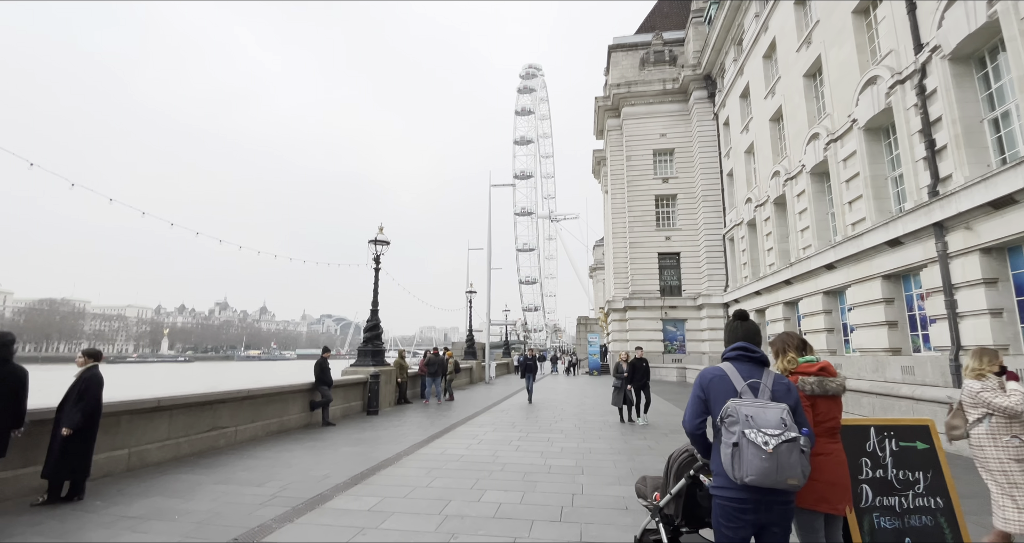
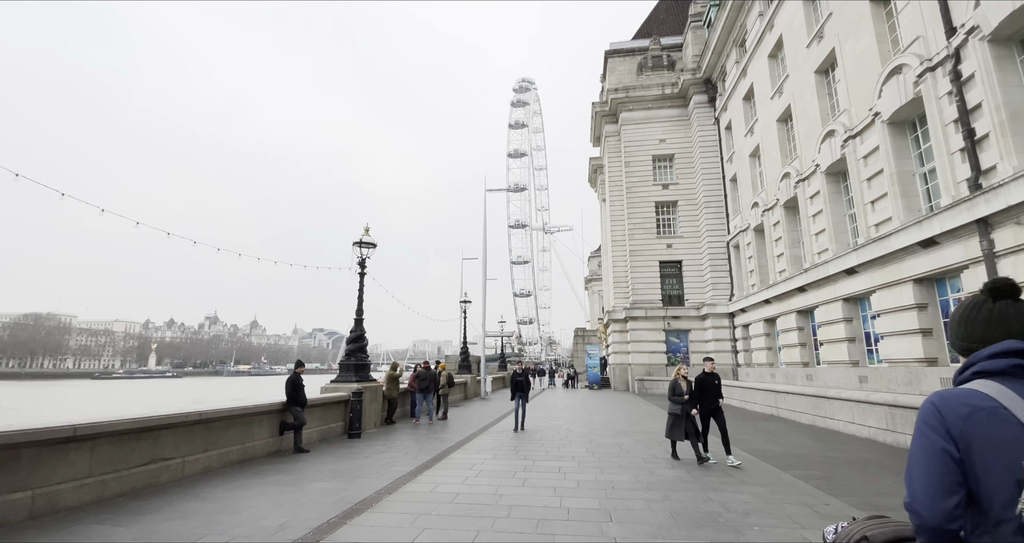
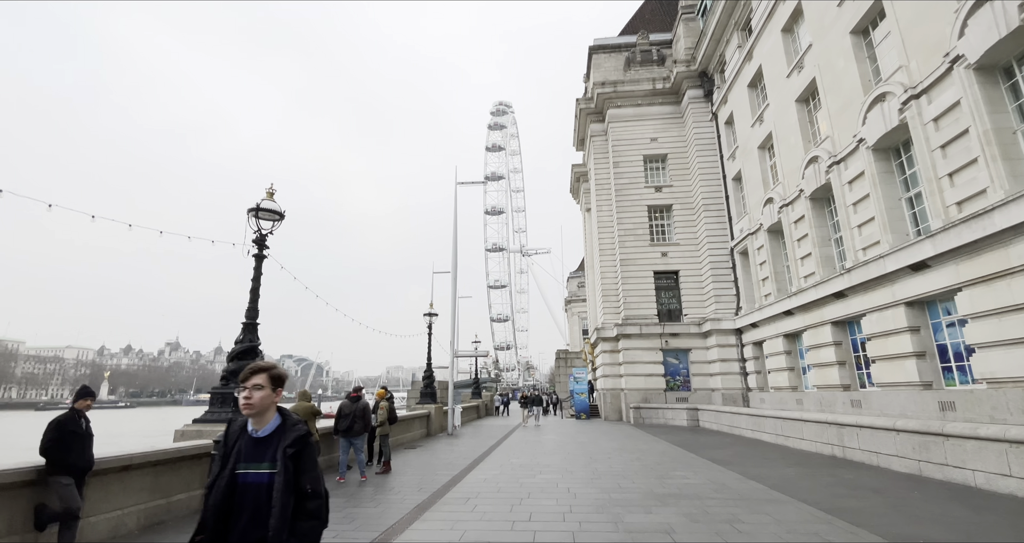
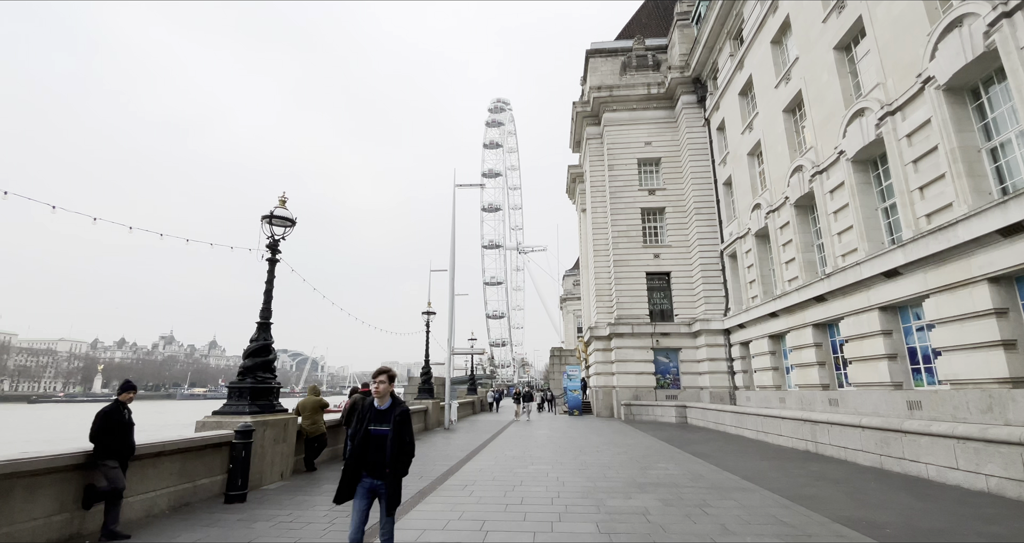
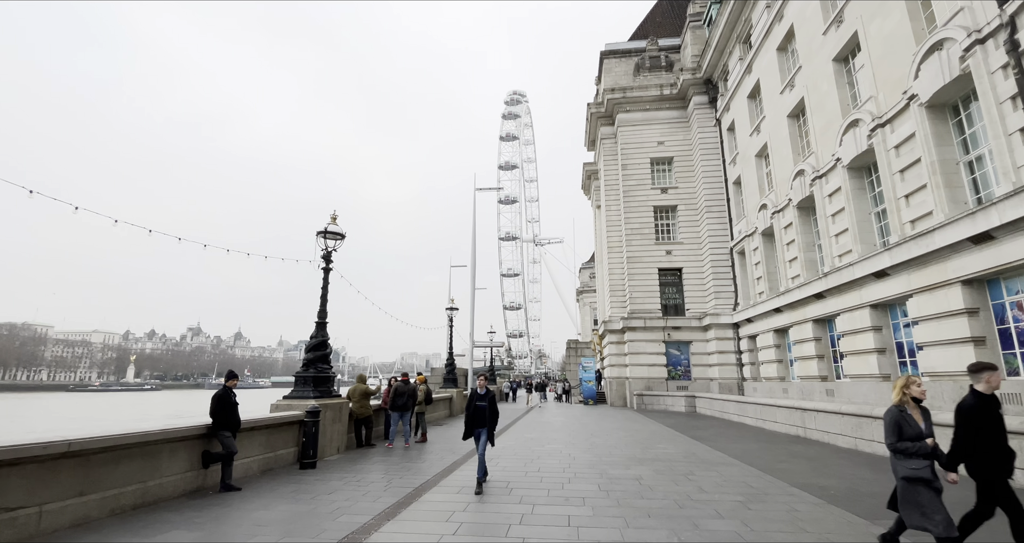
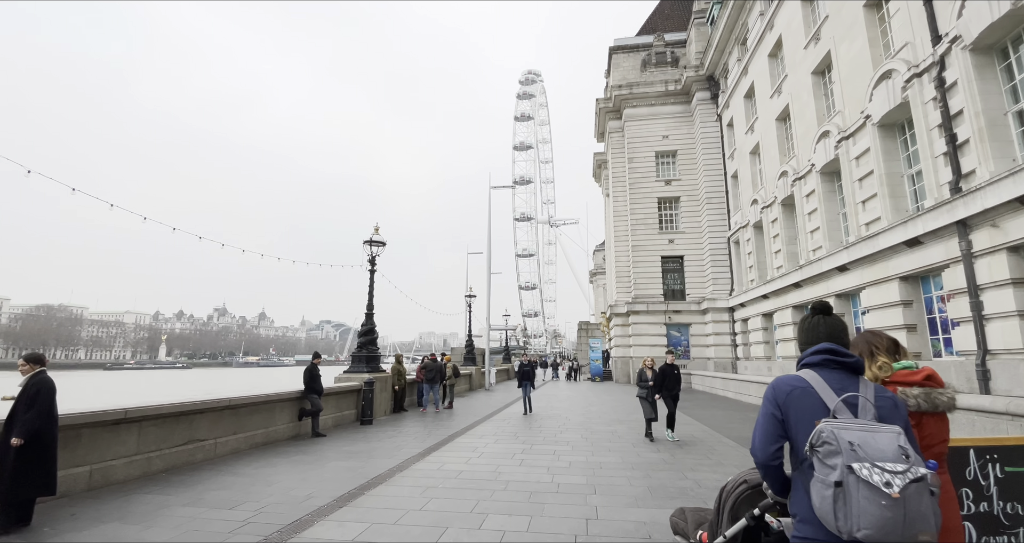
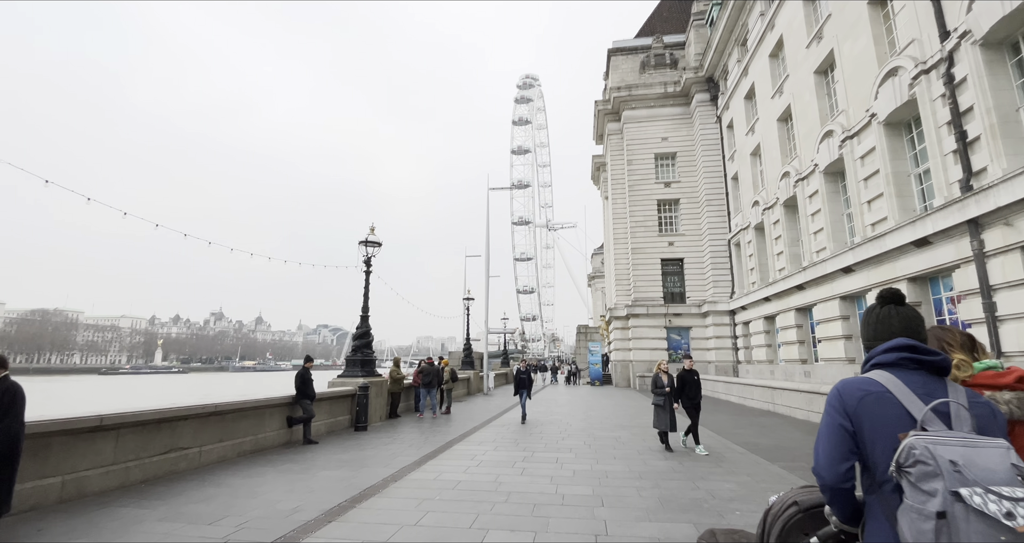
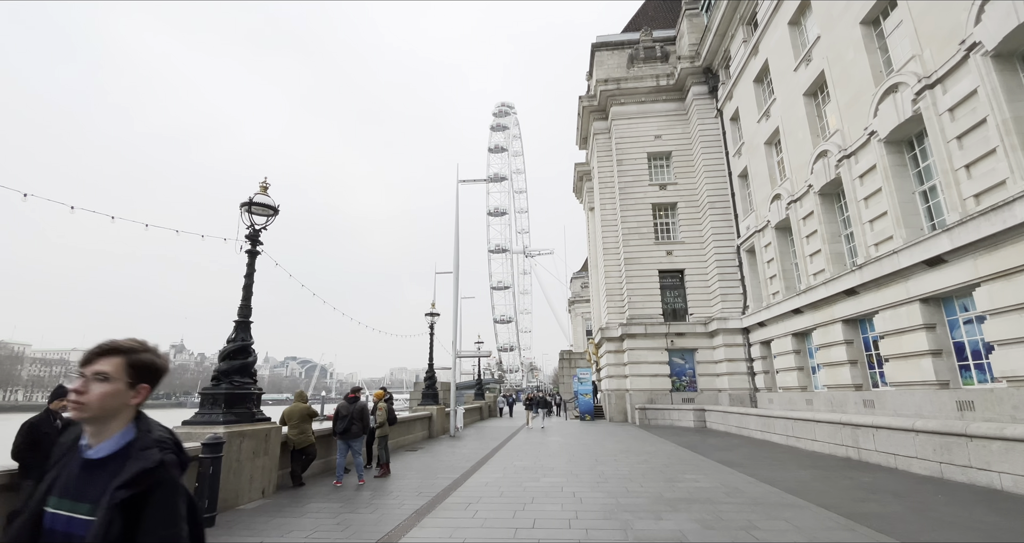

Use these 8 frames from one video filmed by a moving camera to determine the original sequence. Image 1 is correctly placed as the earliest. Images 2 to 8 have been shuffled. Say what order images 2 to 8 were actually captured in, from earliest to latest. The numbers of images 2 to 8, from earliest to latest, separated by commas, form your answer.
6, 7, 2, 5, 4, 3, 8
